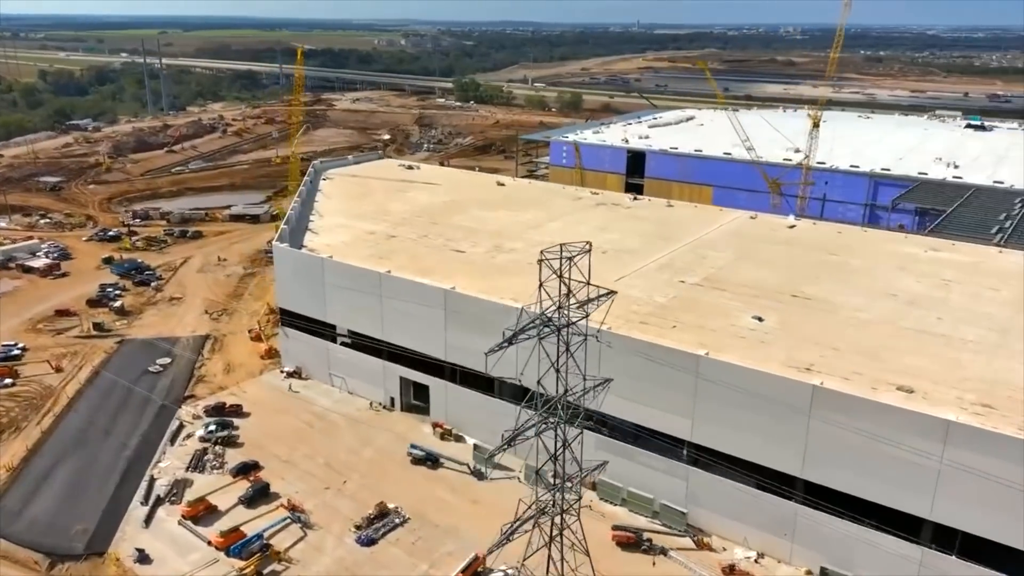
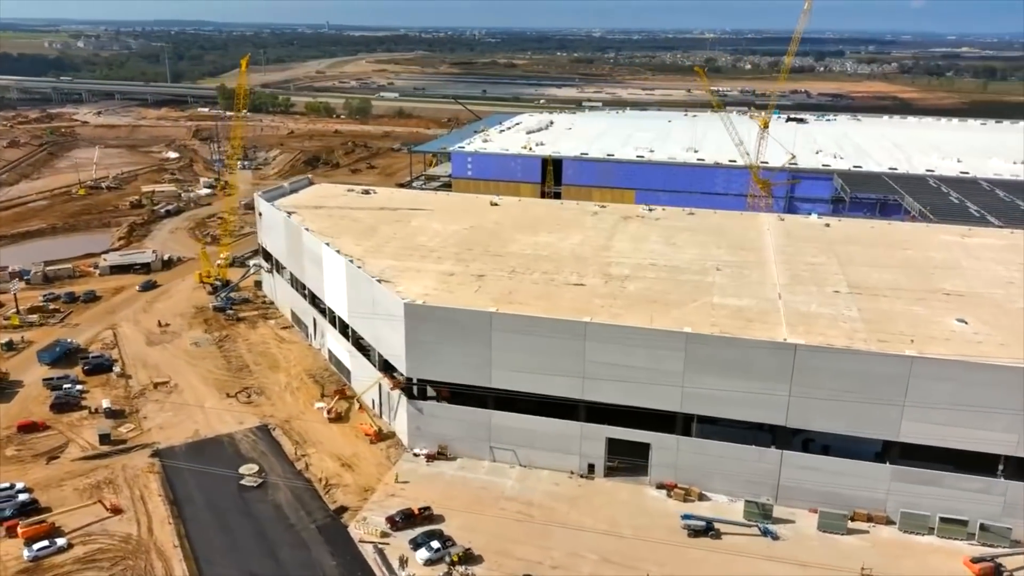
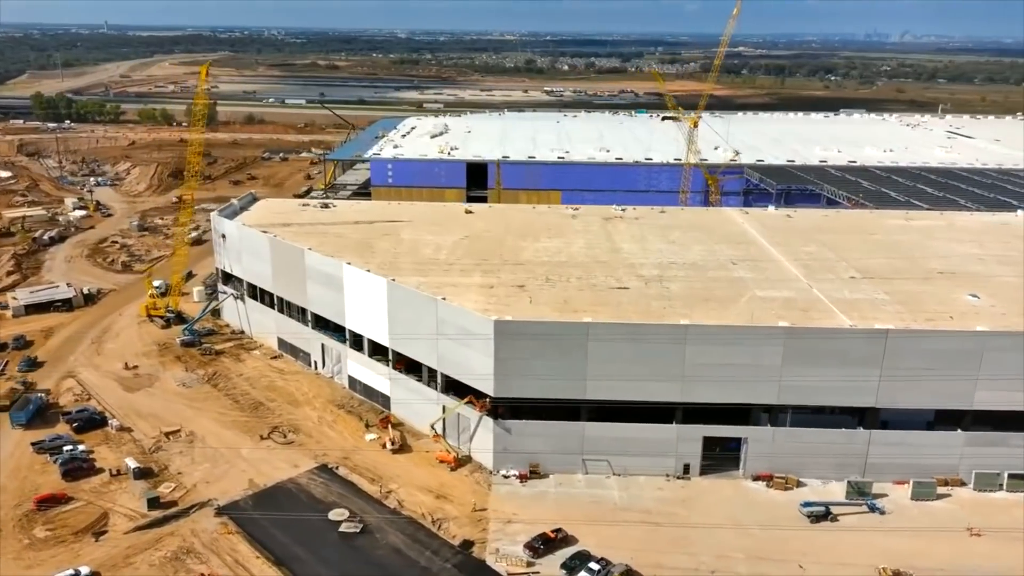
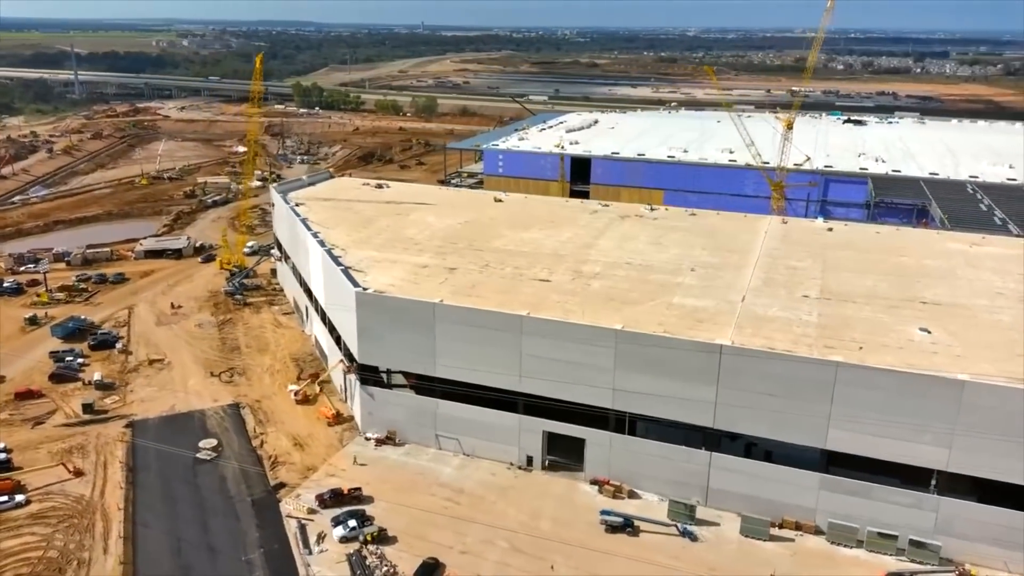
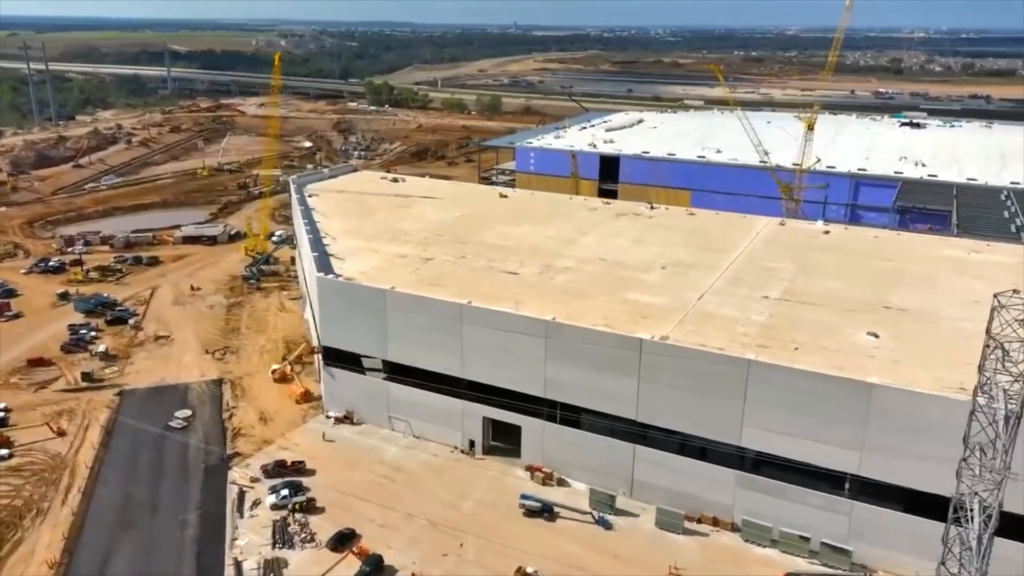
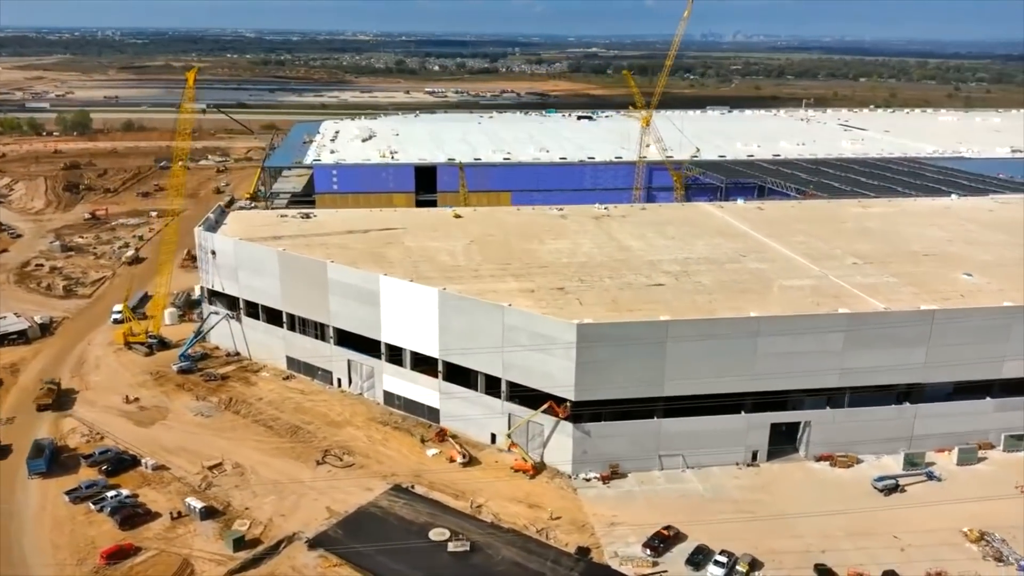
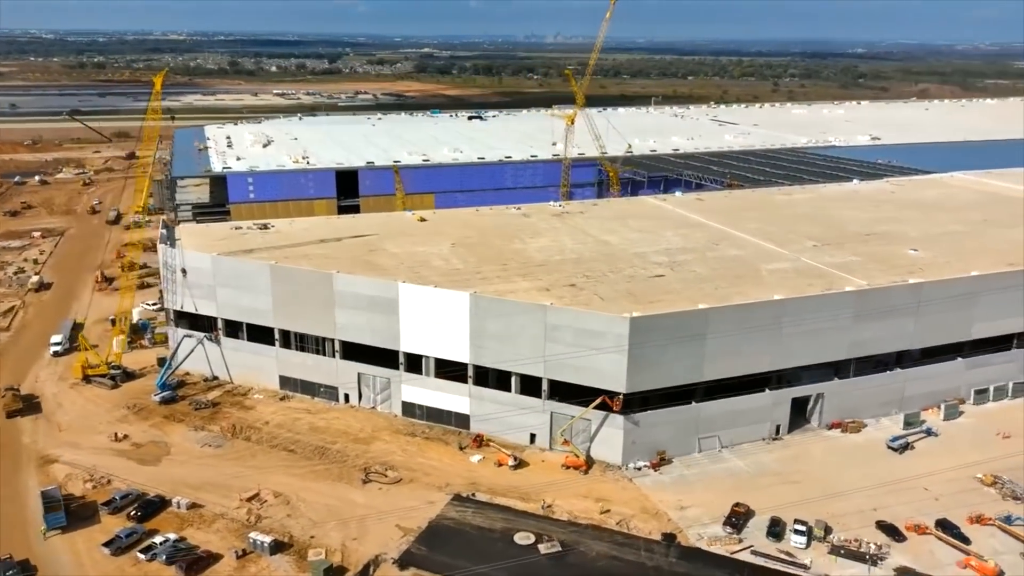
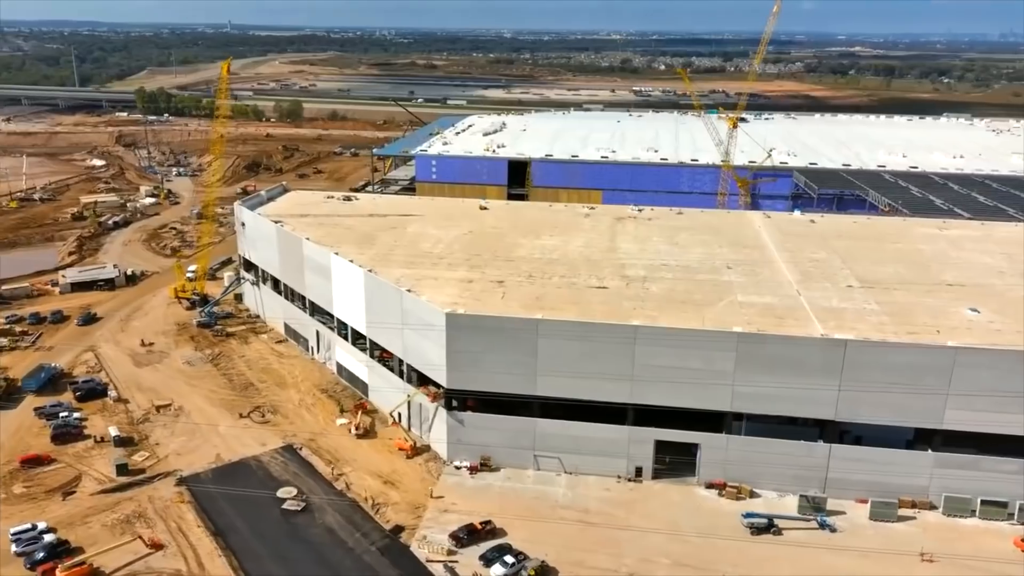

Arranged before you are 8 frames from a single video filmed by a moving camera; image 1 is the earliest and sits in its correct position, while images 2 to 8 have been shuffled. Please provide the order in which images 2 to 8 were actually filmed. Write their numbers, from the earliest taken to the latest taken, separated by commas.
5, 4, 2, 8, 3, 6, 7
